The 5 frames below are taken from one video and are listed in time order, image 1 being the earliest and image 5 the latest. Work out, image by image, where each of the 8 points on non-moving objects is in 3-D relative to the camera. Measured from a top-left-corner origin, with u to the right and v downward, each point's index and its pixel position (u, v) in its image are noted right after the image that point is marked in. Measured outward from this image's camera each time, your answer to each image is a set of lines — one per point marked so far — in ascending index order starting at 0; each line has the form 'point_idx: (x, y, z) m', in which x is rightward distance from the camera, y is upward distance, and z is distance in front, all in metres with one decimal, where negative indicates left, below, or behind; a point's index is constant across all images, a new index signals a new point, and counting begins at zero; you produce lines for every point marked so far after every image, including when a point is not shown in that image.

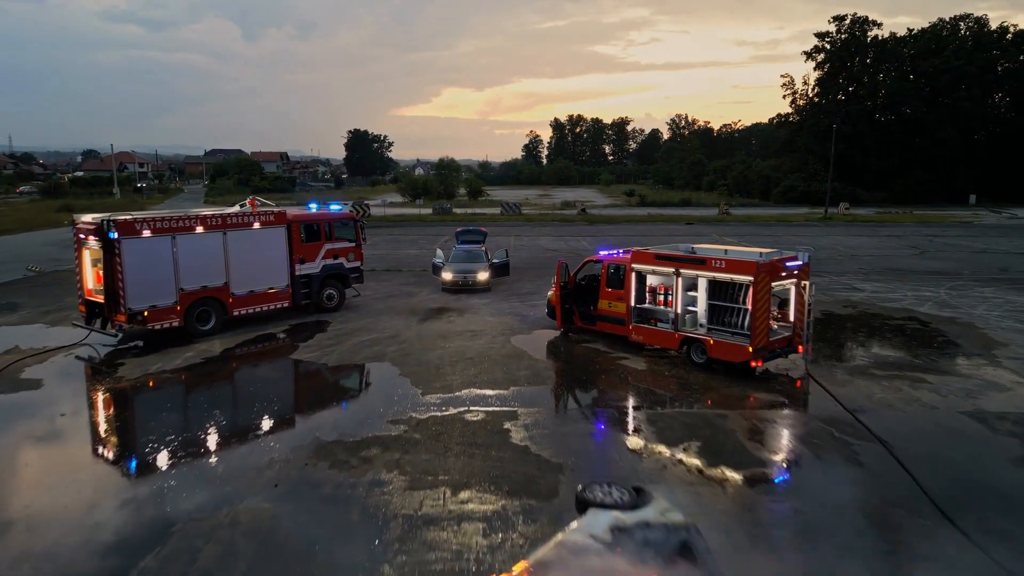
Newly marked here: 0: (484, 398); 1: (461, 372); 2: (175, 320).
0: (-0.4, -1.4, +10.2) m
1: (-0.7, -1.2, +11.5) m
2: (-5.5, -0.5, +13.2) m
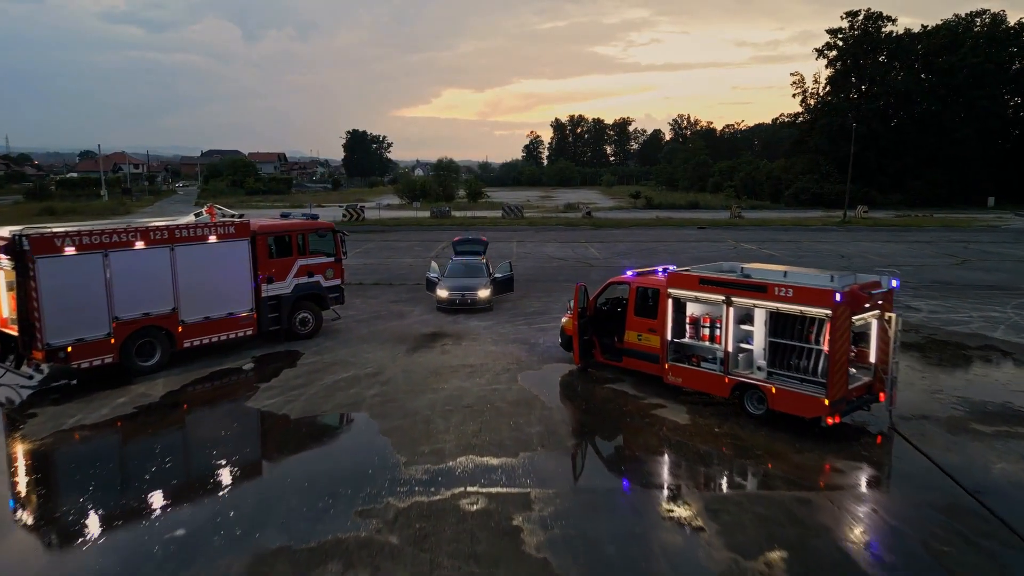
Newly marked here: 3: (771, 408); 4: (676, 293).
0: (-0.3, -1.8, +7.8) m
1: (-0.6, -1.6, +9.1) m
2: (-5.4, -0.9, +10.8) m
3: (+3.0, -1.4, +9.2) m
4: (+2.1, -0.1, +10.0) m
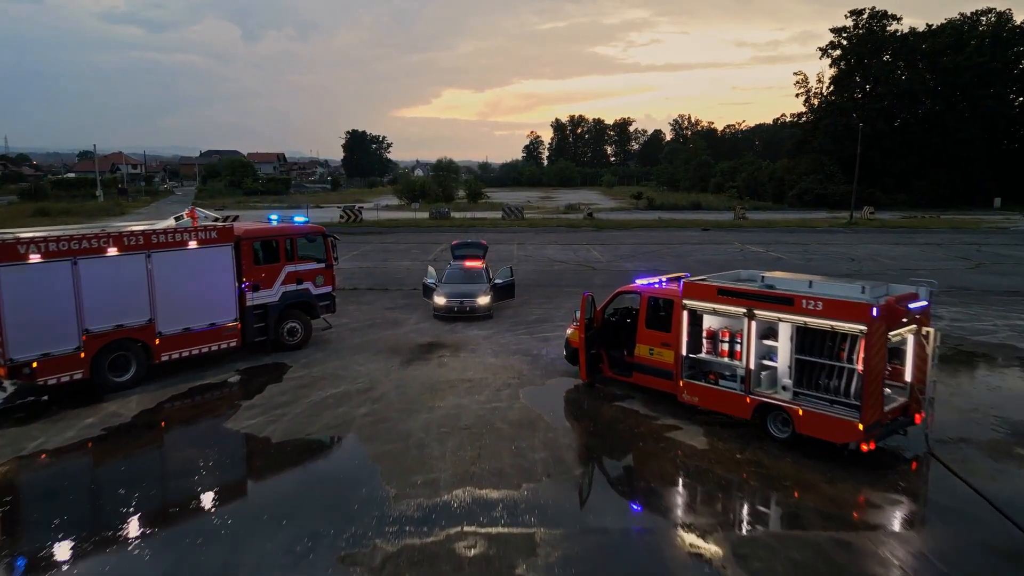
0: (-0.2, -1.9, +7.0) m
1: (-0.6, -1.7, +8.3) m
2: (-5.4, -1.0, +10.0) m
3: (+3.0, -1.5, +8.4) m
4: (+2.1, -0.2, +9.2) m
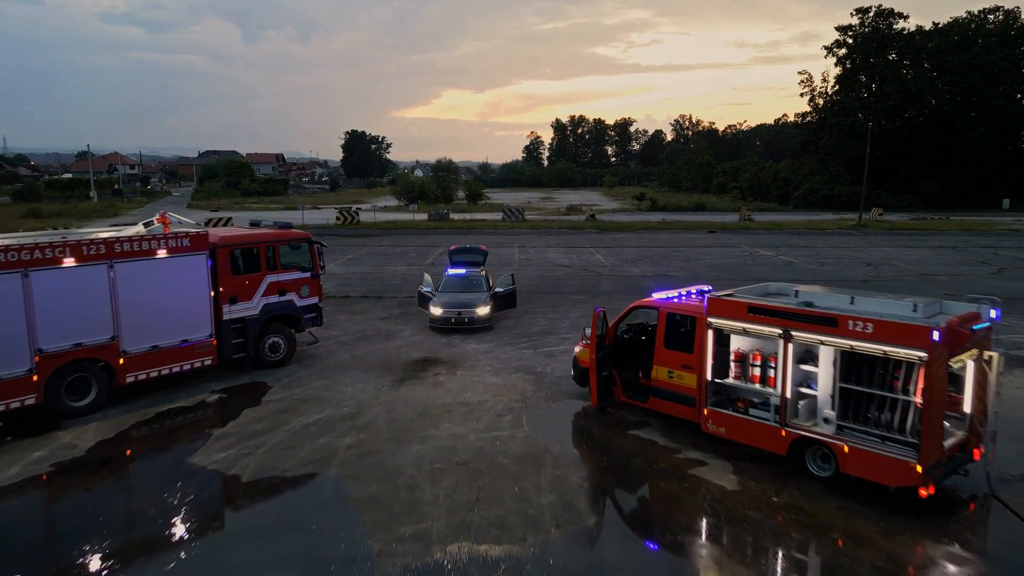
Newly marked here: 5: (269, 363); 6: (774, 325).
0: (-0.2, -2.1, +6.0) m
1: (-0.6, -1.9, +7.2) m
2: (-5.4, -1.2, +8.9) m
3: (+3.0, -1.7, +7.3) m
4: (+2.1, -0.4, +8.2) m
5: (-3.5, -1.1, +11.7) m
6: (+2.5, -0.3, +7.7) m
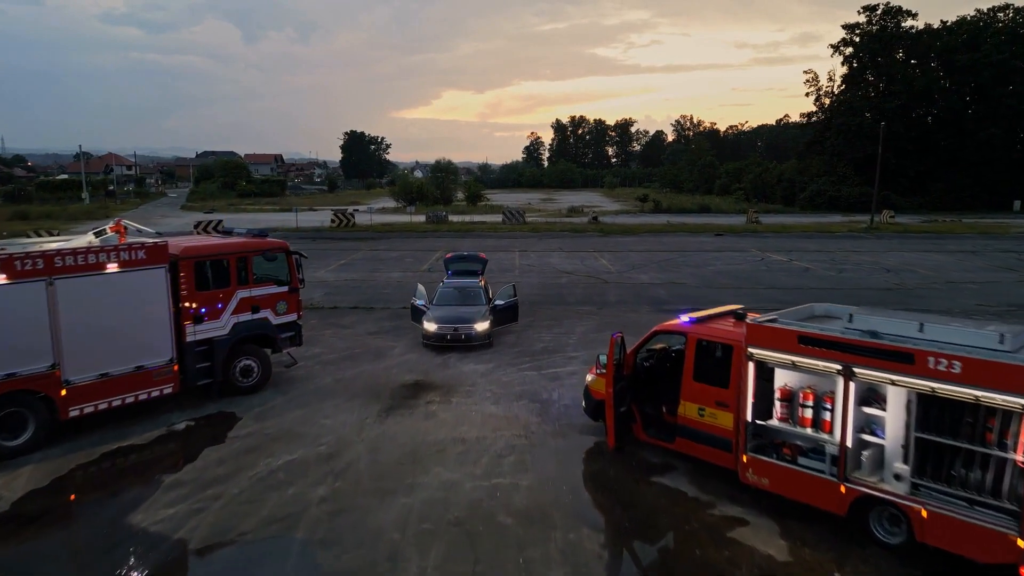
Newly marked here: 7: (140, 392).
0: (-0.2, -2.3, +4.7) m
1: (-0.6, -2.1, +5.9) m
2: (-5.4, -1.4, +7.6) m
3: (+3.0, -1.9, +6.0) m
4: (+2.1, -0.6, +6.9) m
5: (-3.5, -1.3, +10.4) m
6: (+2.5, -0.6, +6.4) m
7: (-4.3, -1.2, +9.2) m
